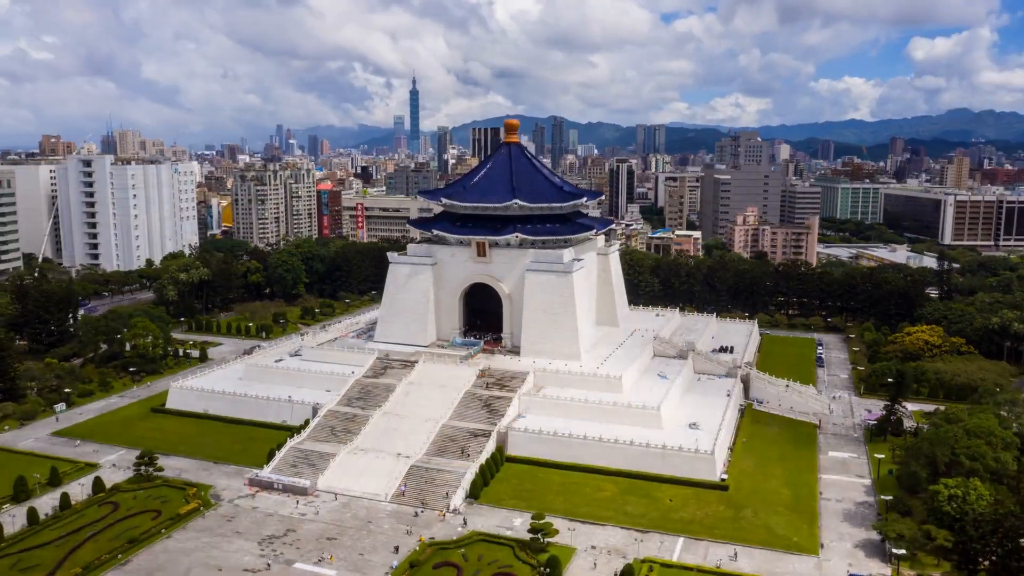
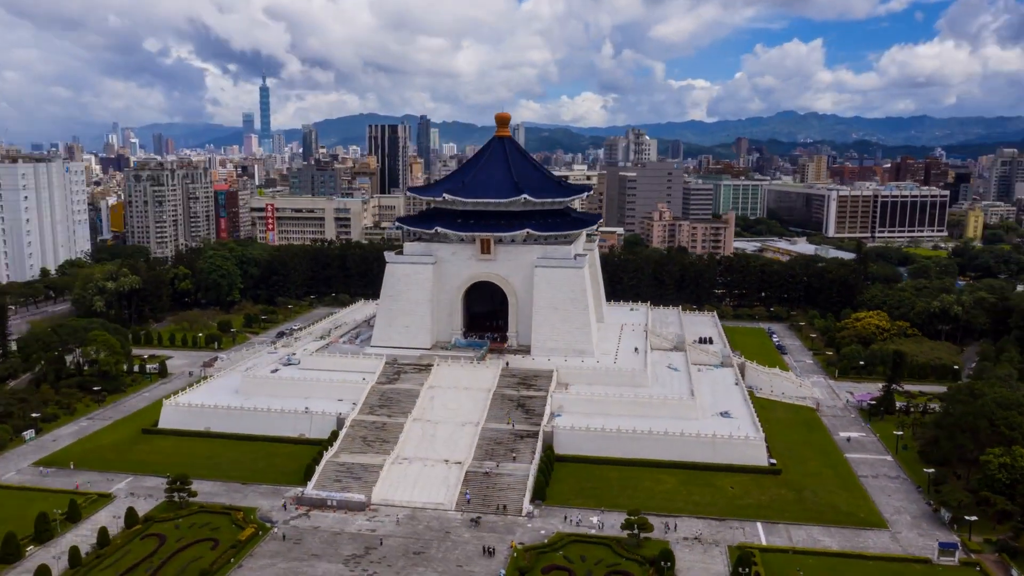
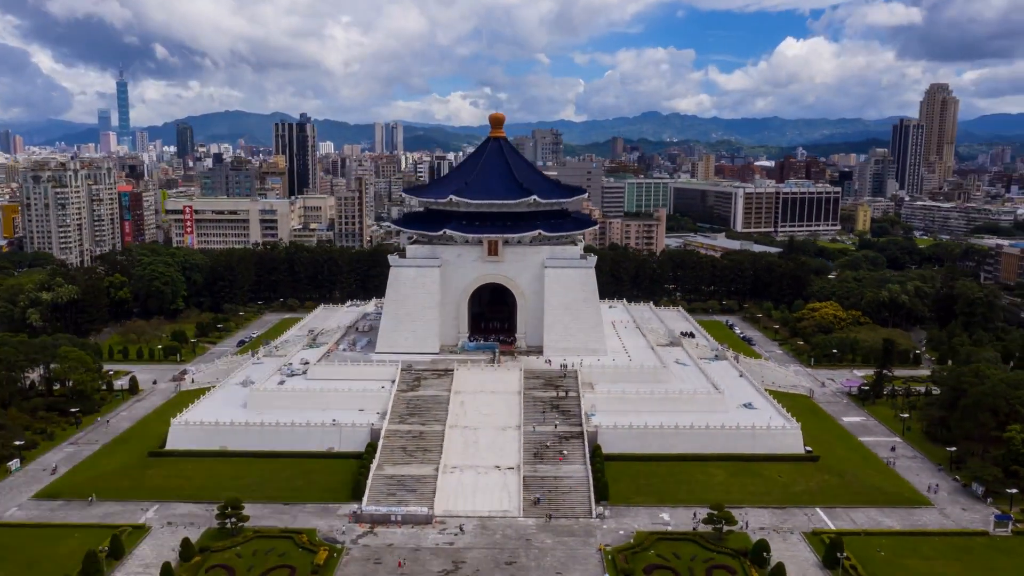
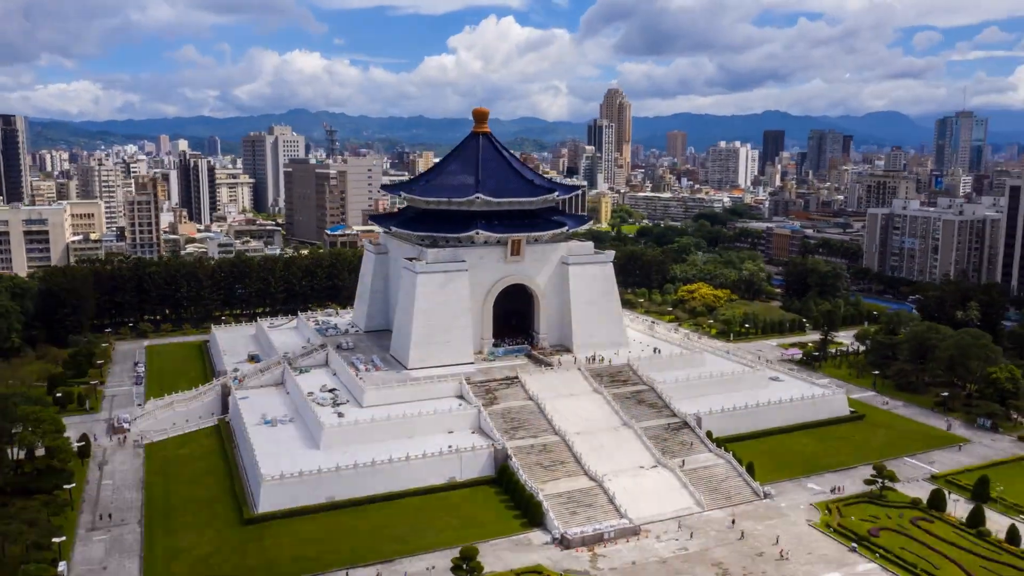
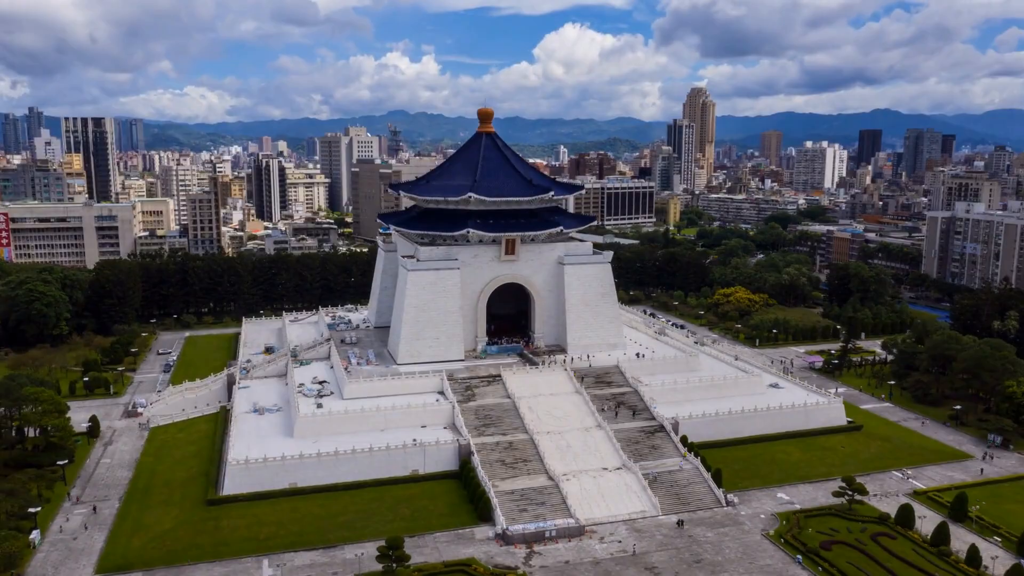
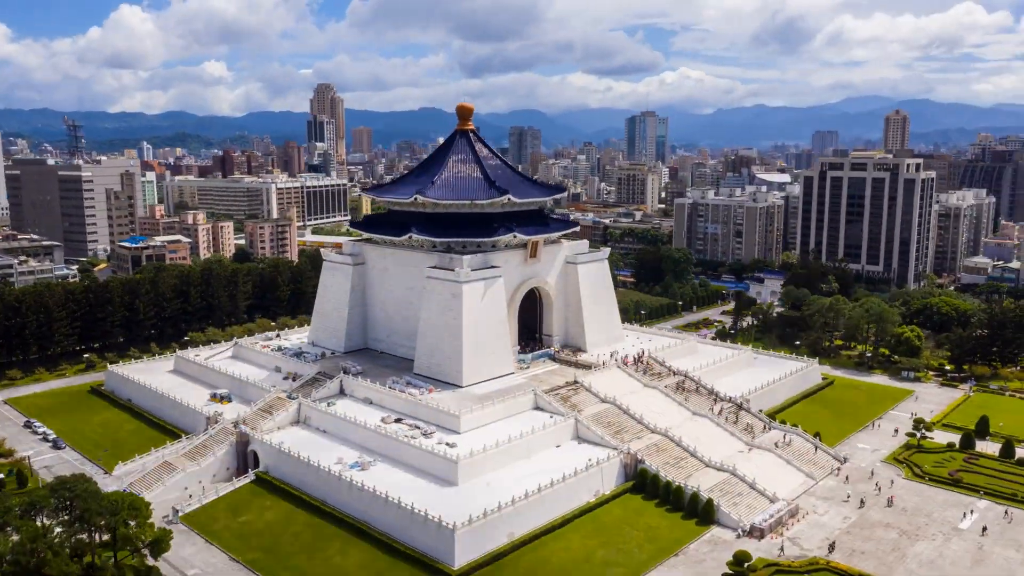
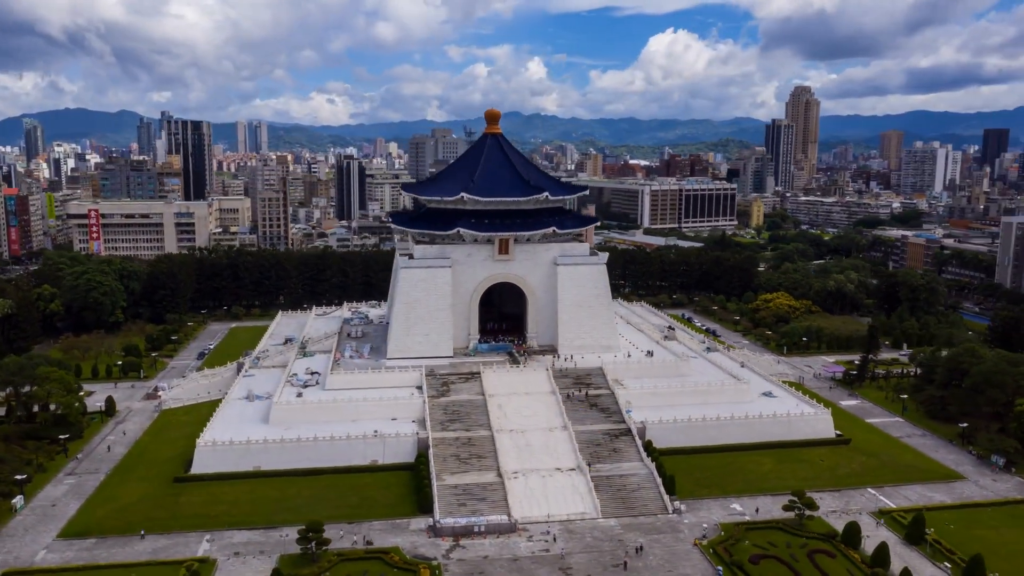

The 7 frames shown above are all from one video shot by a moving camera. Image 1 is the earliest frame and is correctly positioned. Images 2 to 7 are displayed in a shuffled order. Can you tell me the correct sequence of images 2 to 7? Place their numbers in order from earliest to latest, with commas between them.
2, 3, 7, 5, 4, 6
